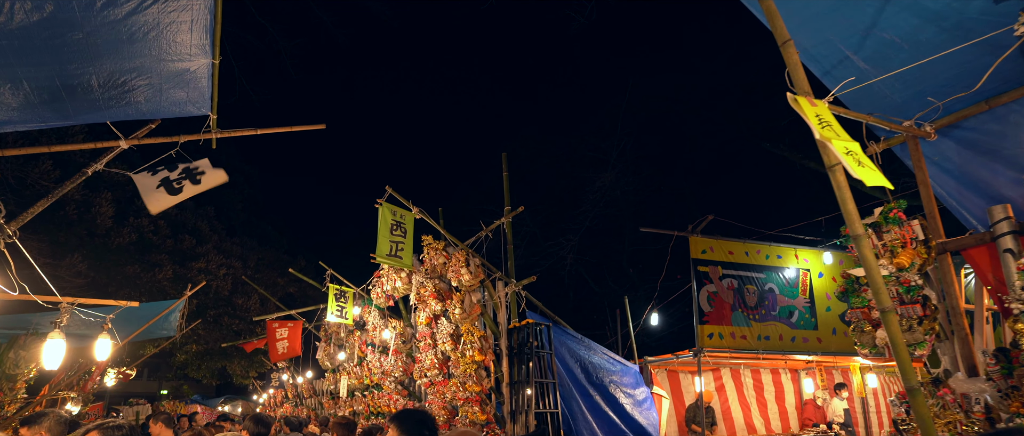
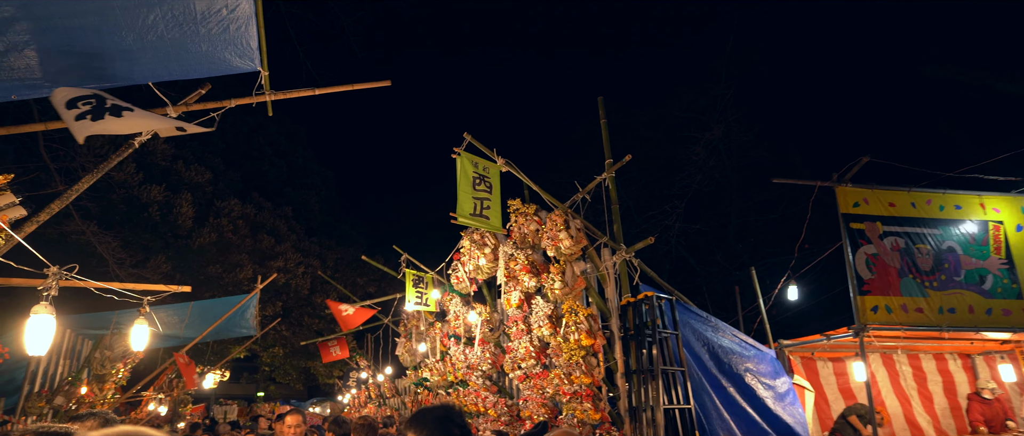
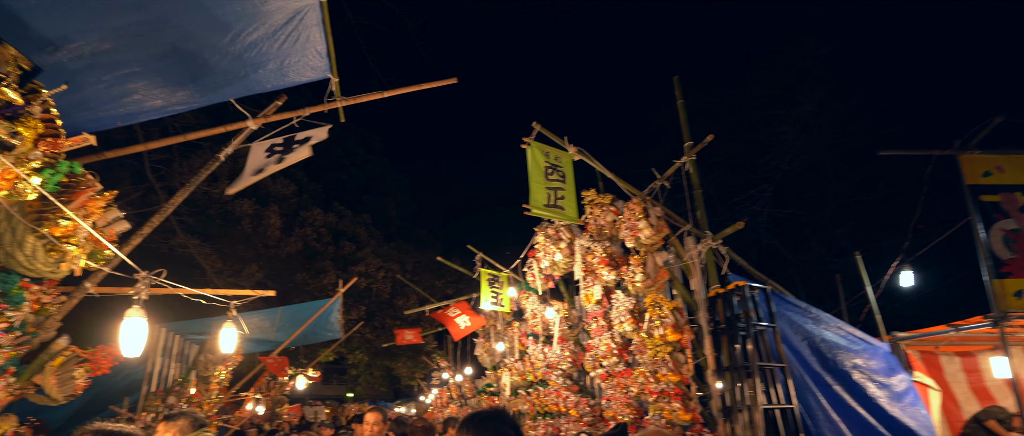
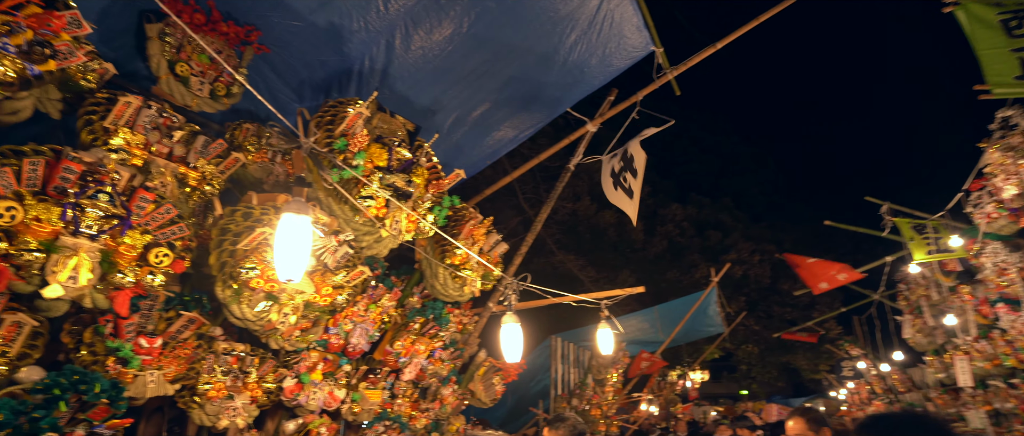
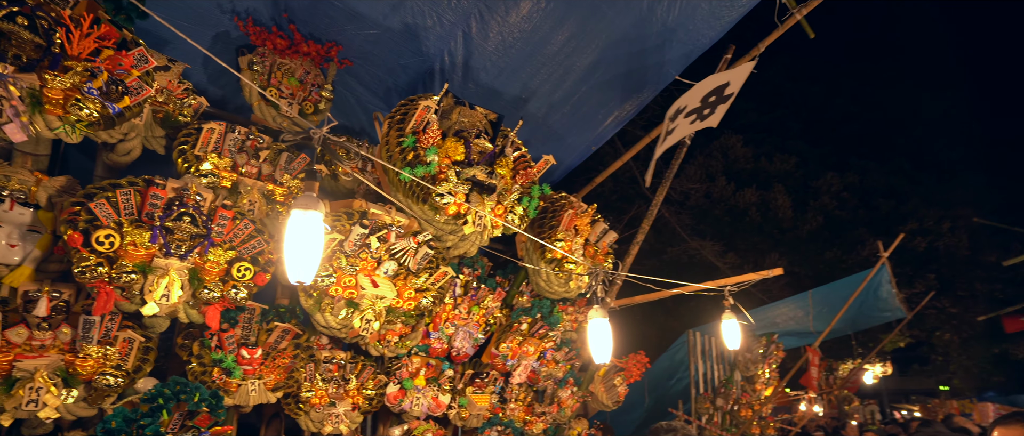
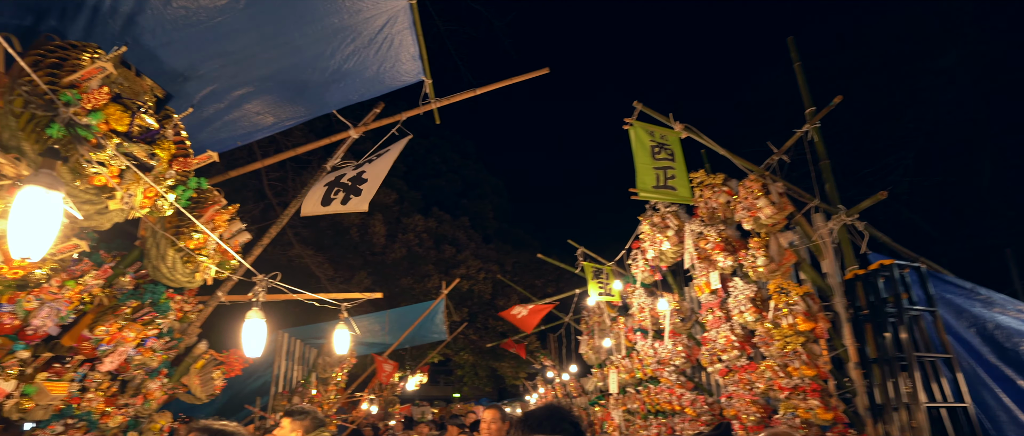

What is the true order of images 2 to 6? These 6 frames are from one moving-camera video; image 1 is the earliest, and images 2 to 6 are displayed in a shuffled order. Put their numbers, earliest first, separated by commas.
2, 3, 6, 4, 5
